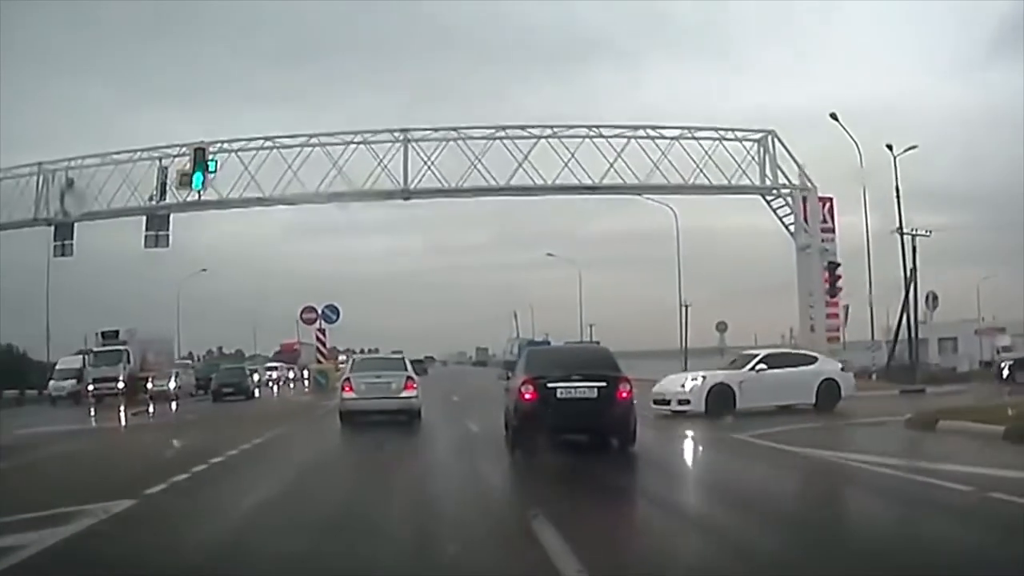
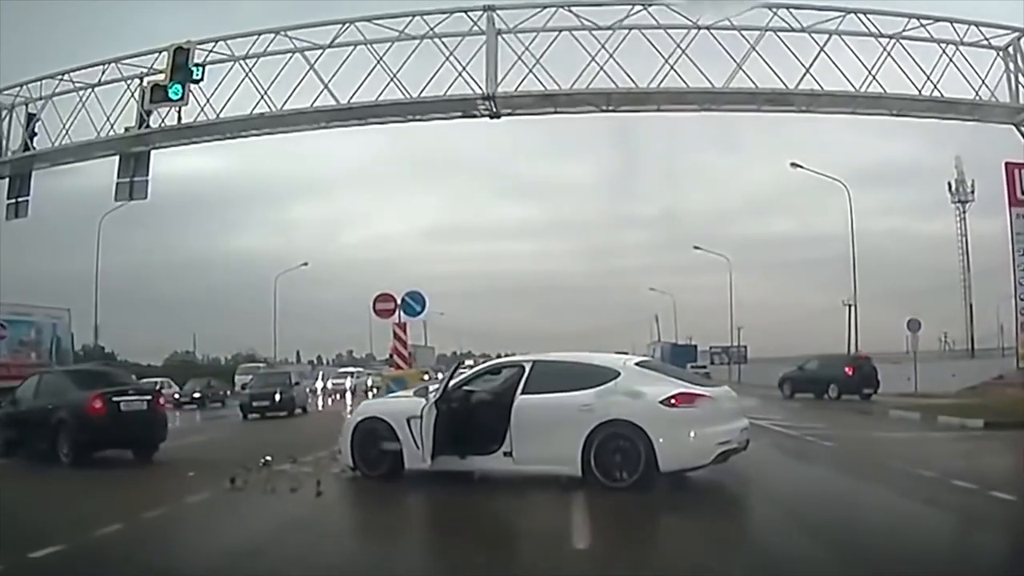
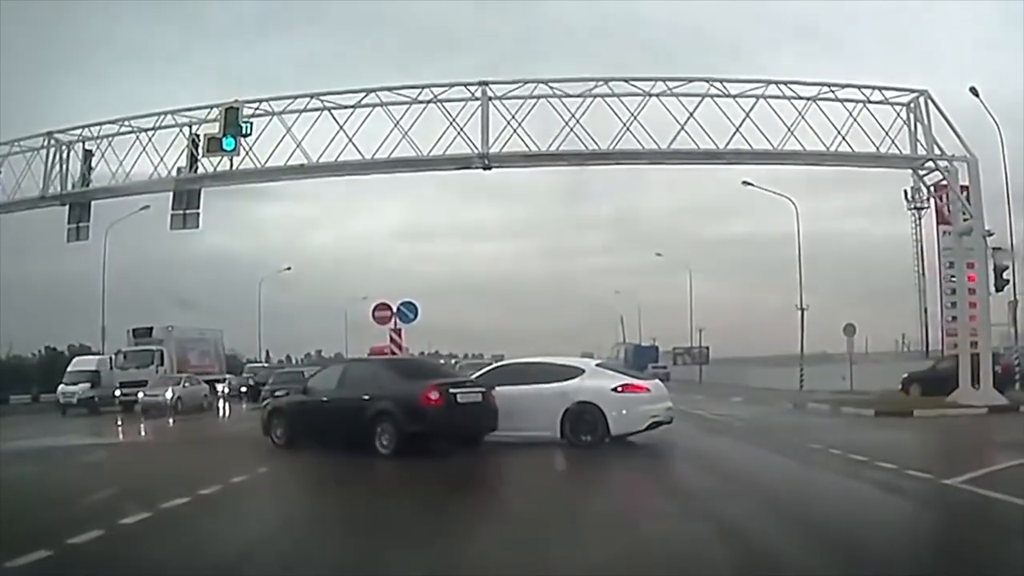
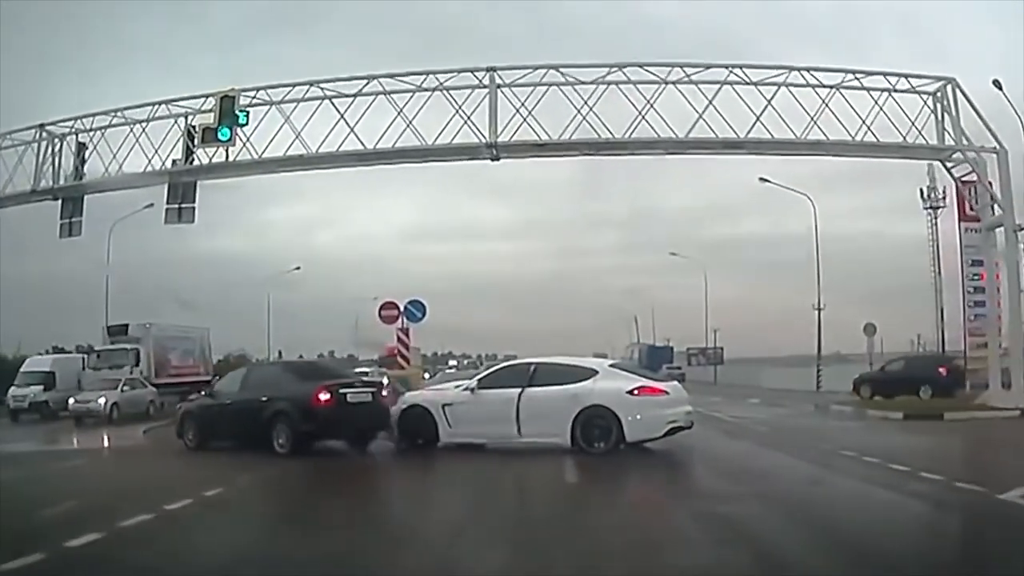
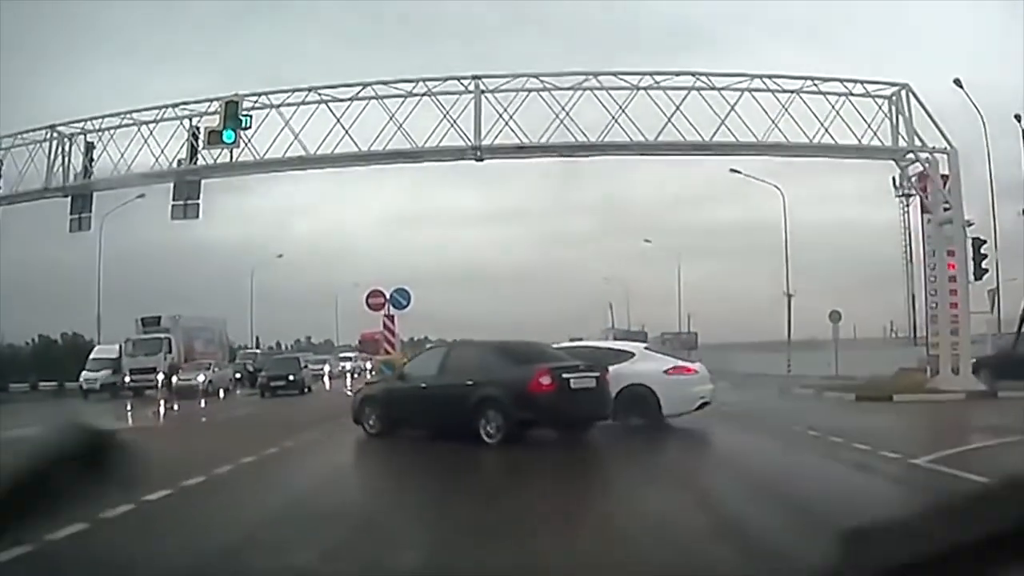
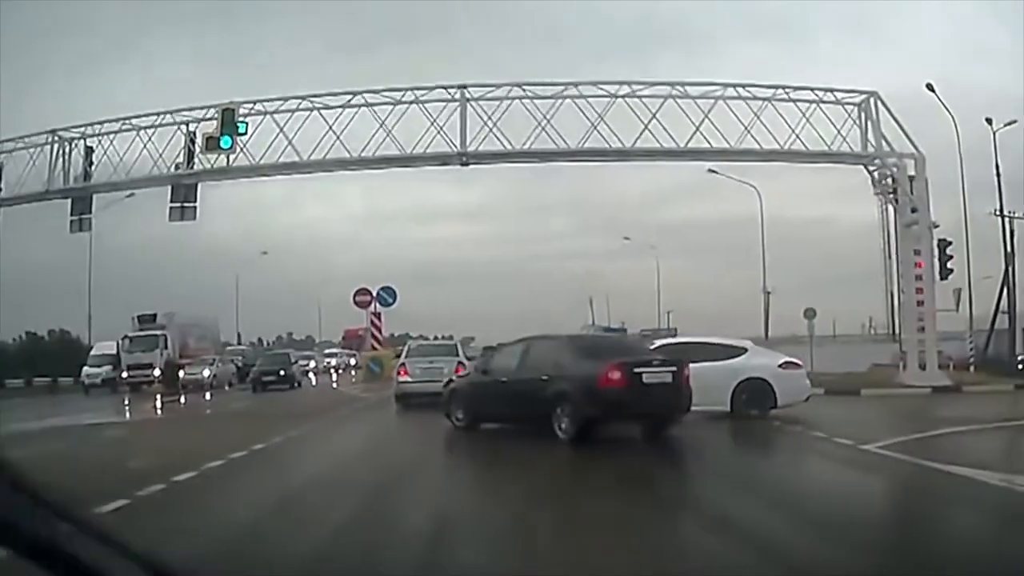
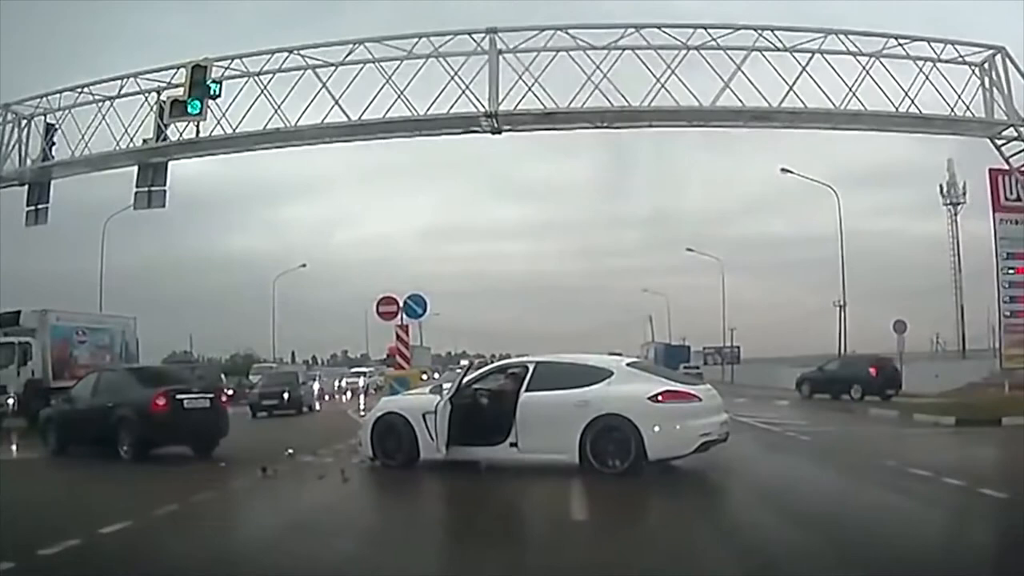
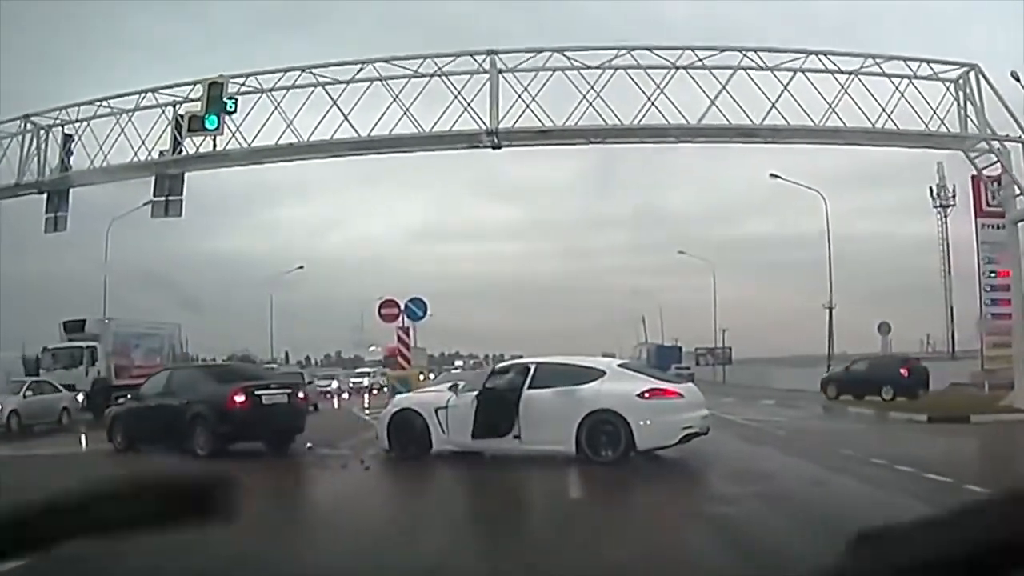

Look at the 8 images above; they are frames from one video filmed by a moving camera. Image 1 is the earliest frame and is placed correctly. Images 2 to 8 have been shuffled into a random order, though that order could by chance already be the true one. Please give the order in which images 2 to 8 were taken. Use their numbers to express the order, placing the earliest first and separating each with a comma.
6, 5, 3, 4, 8, 7, 2
